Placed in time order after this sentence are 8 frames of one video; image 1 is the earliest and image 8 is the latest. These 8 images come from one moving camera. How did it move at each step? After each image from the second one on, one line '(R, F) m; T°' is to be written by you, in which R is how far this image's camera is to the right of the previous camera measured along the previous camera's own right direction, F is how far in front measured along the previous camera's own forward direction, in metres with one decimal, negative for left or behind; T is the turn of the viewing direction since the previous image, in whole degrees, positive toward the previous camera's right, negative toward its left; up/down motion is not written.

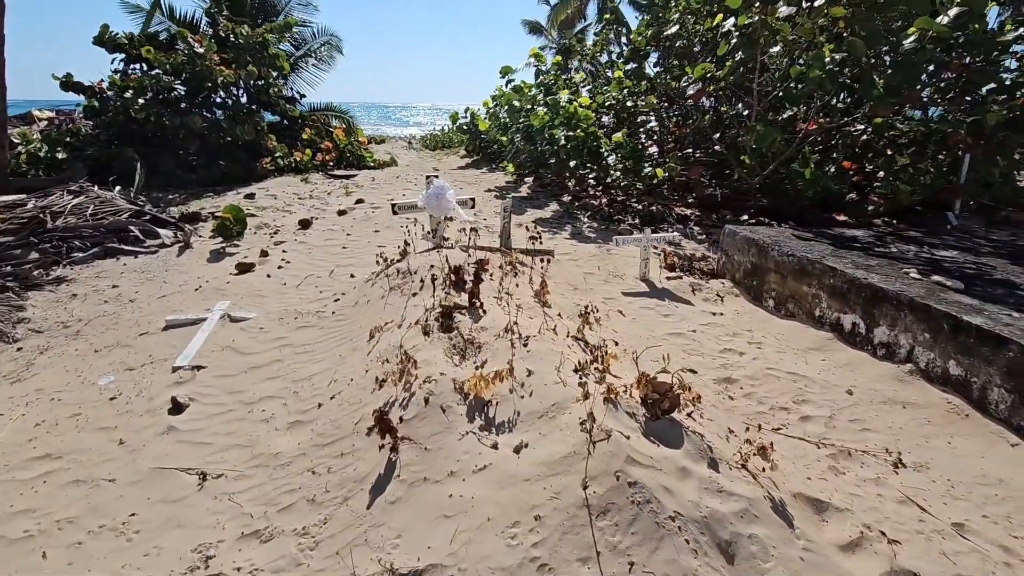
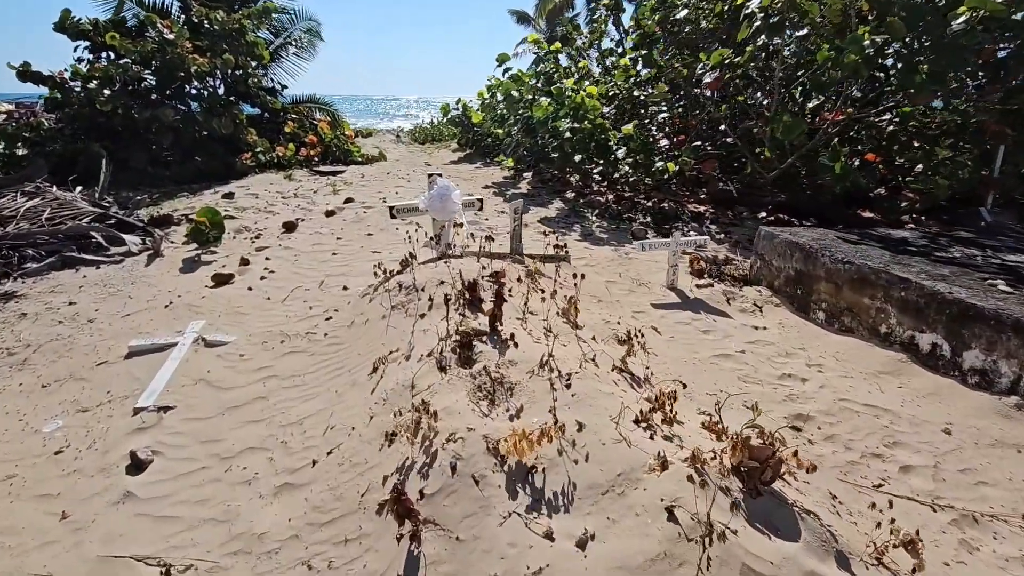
(-0.2, +0.5) m; +1°
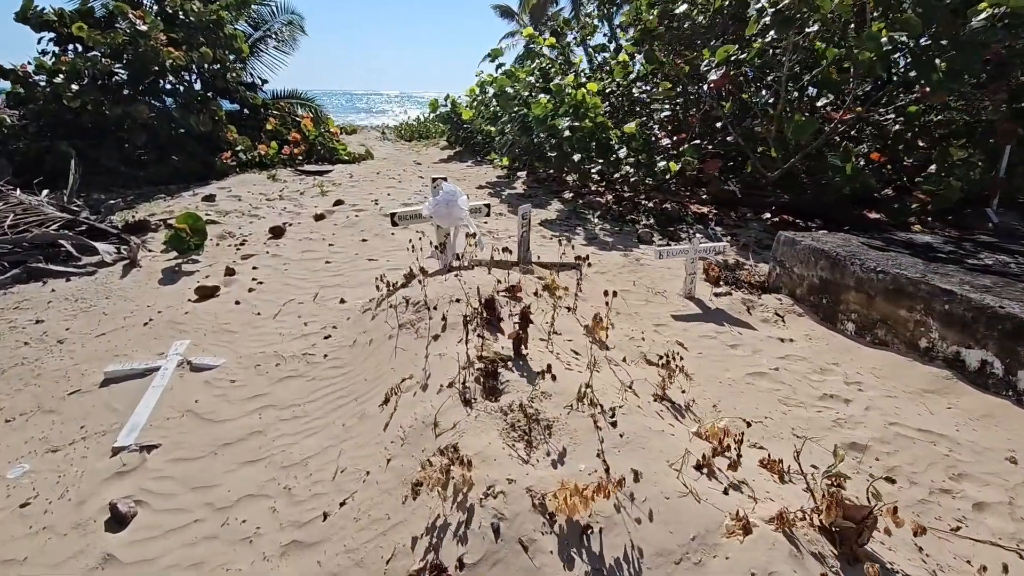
(-0.2, +0.3) m; +2°
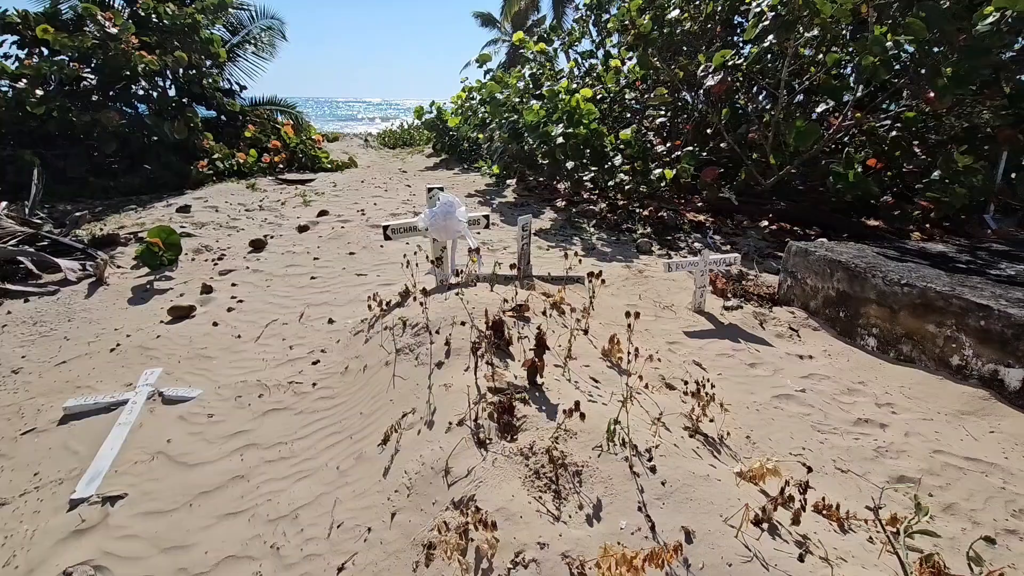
(-0.1, +0.3) m; +2°
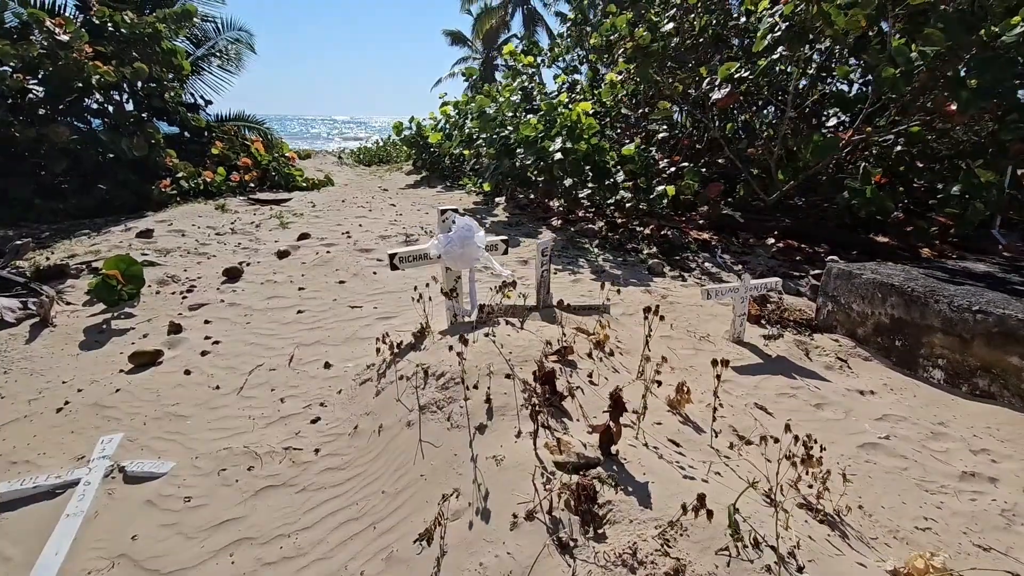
(-0.4, +0.5) m; +3°
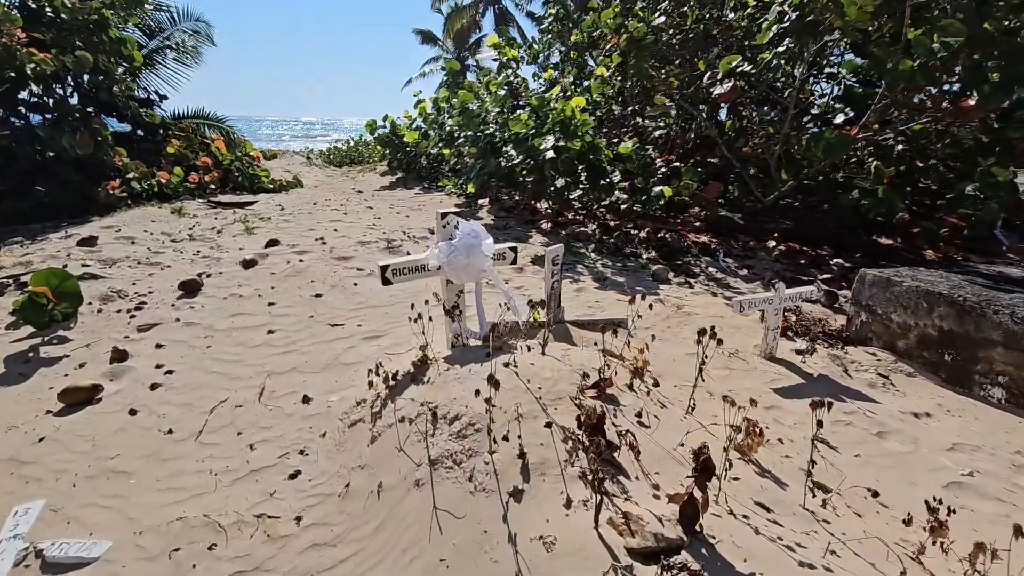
(-0.2, +0.5) m; +3°
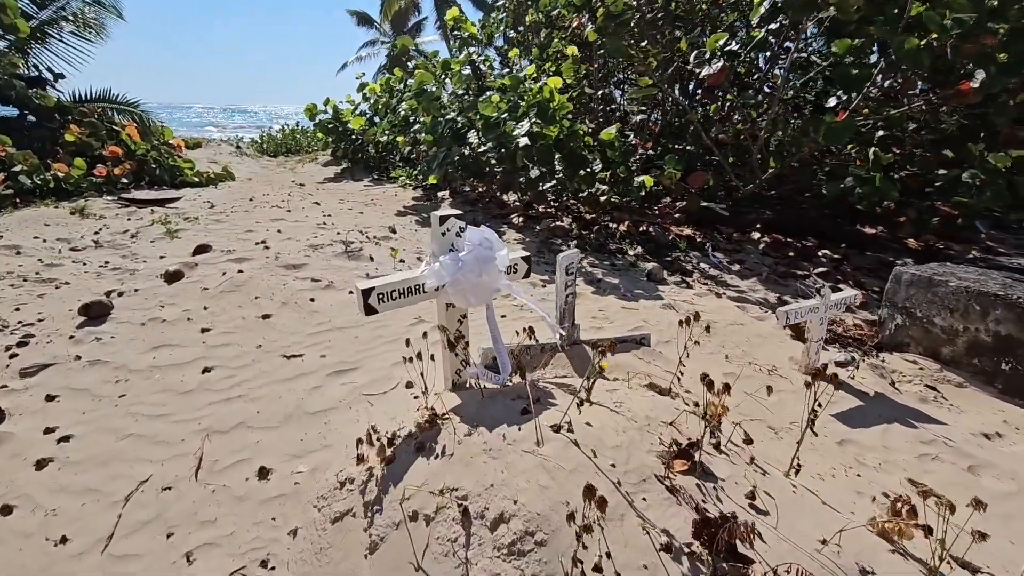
(-0.3, +0.6) m; +6°
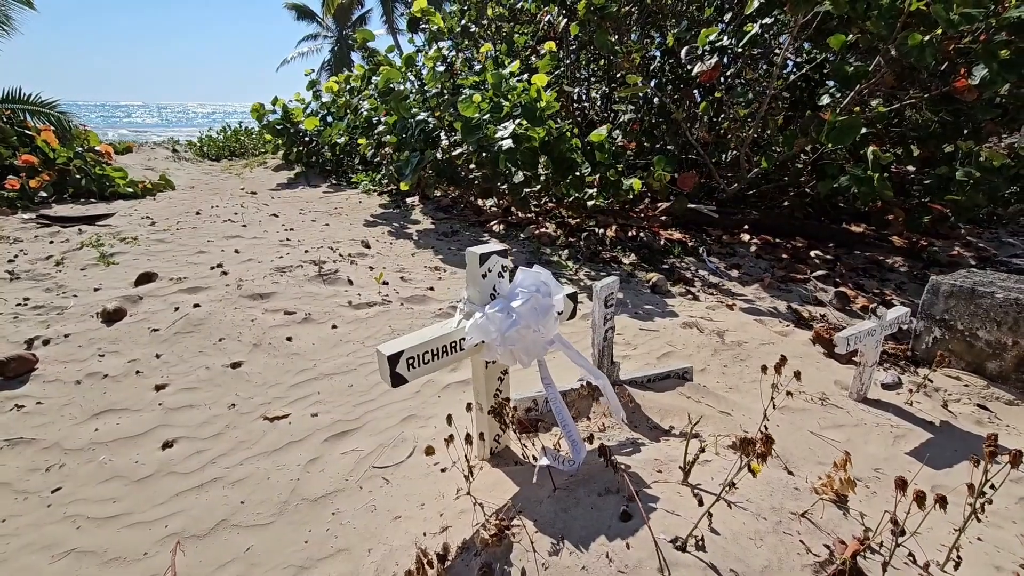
(-0.3, +0.4) m; +5°
